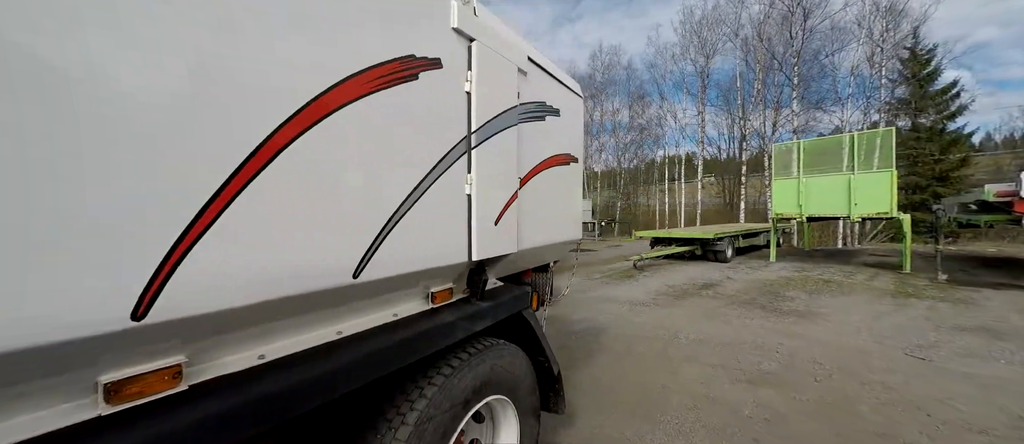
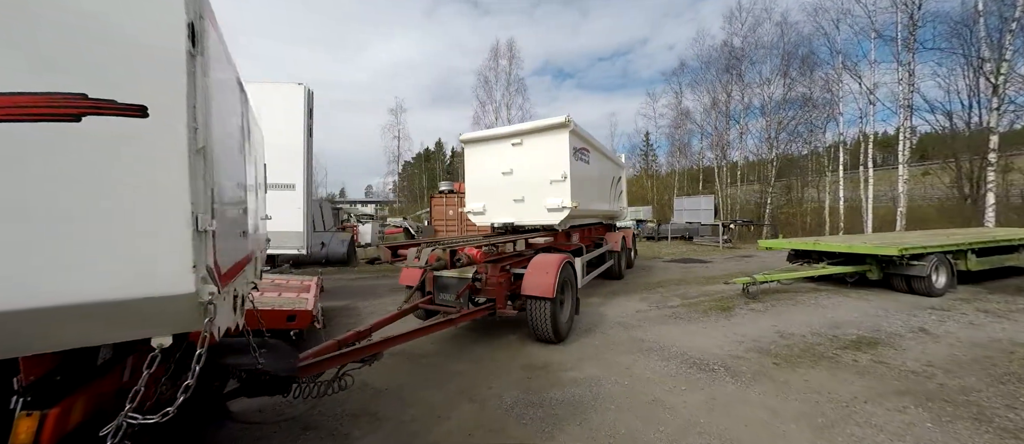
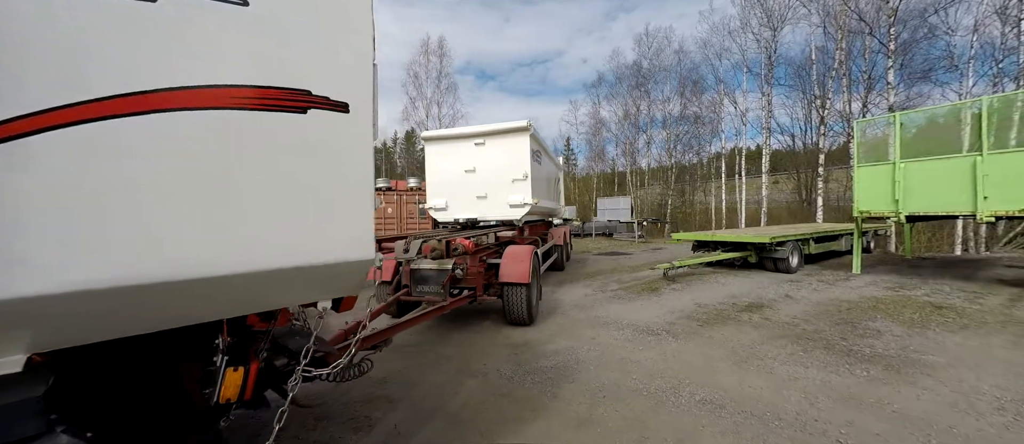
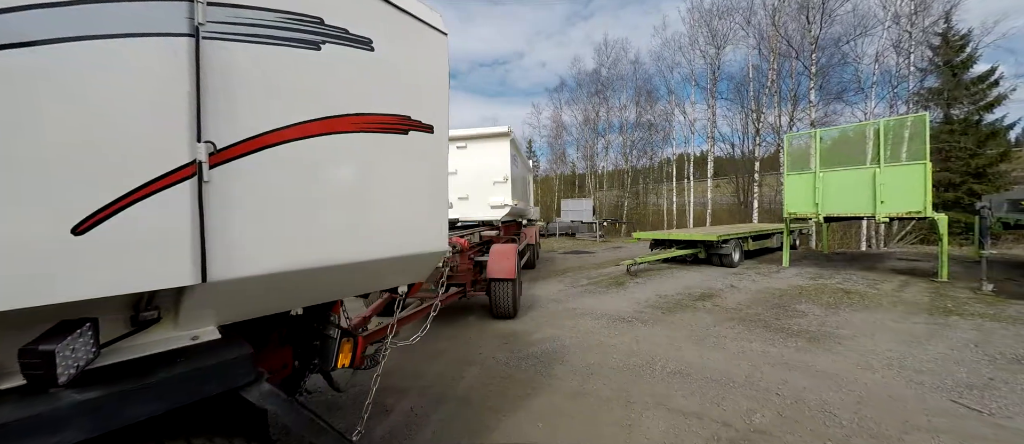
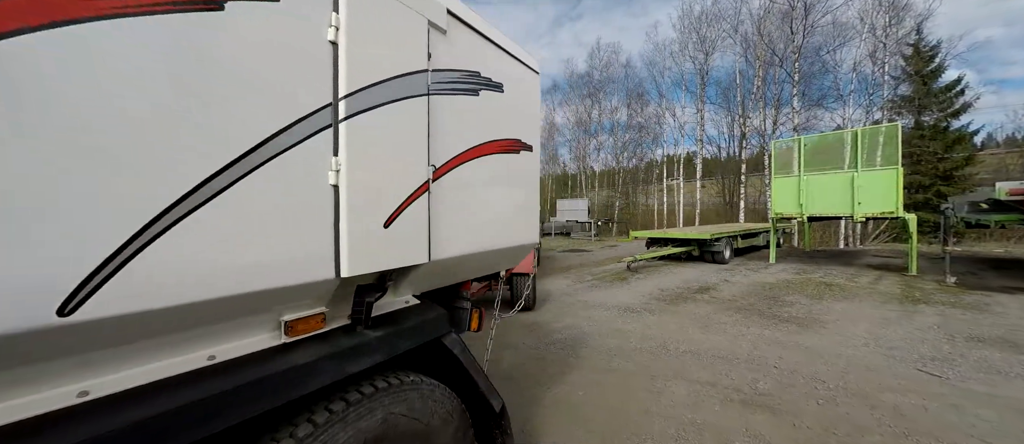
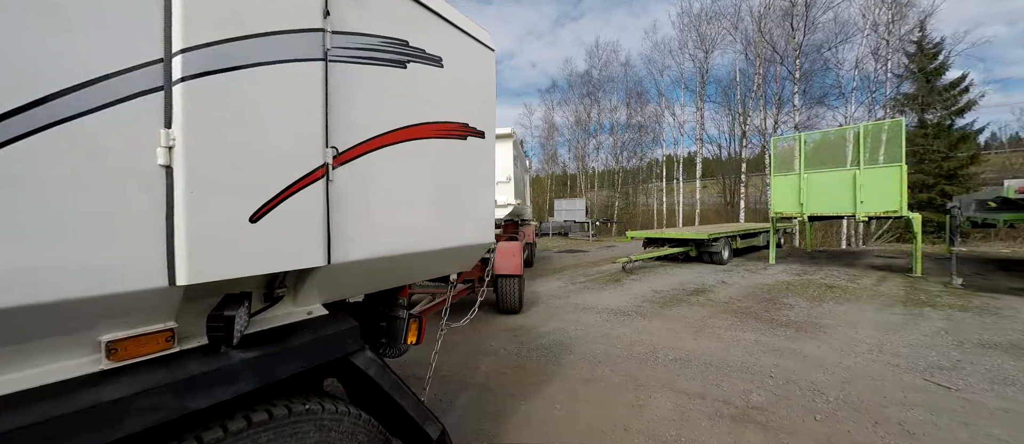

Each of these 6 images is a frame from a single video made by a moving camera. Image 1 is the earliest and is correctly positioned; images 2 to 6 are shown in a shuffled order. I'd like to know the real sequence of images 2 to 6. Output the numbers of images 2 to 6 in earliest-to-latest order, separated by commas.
5, 6, 4, 3, 2
